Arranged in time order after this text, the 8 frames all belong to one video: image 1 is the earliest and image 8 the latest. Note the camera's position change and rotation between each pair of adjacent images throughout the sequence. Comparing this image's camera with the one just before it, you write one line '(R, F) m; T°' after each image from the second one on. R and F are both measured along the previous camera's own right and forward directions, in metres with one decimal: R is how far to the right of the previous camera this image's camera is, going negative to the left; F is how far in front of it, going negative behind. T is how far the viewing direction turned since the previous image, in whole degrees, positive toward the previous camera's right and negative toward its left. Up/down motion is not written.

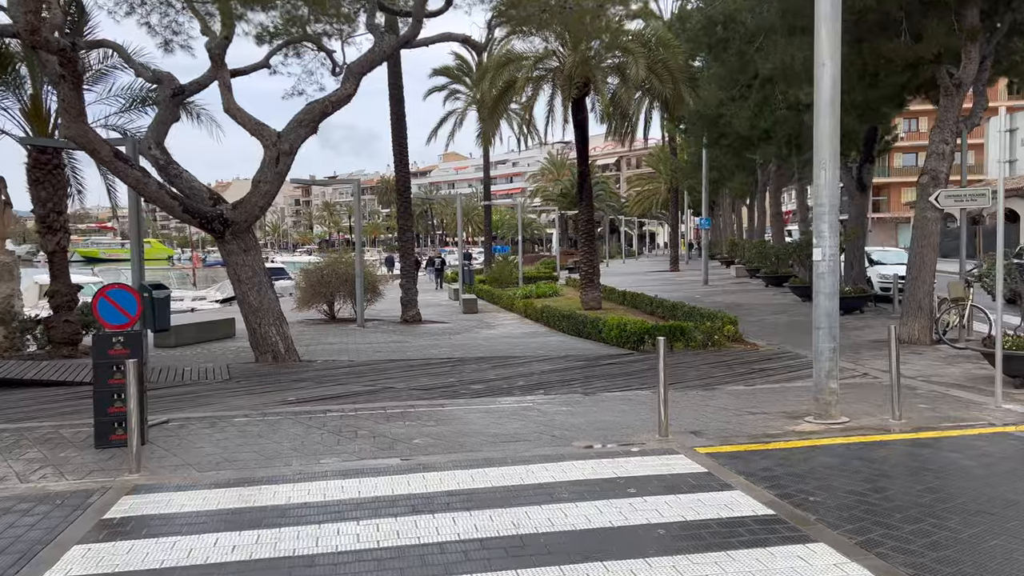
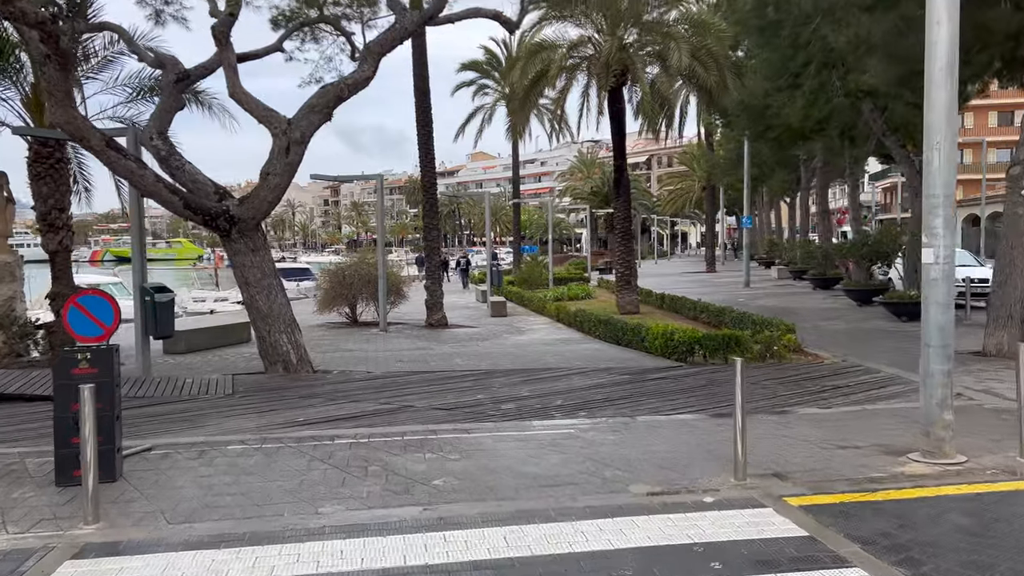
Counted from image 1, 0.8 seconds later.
(-0.1, +1.2) m; -2°
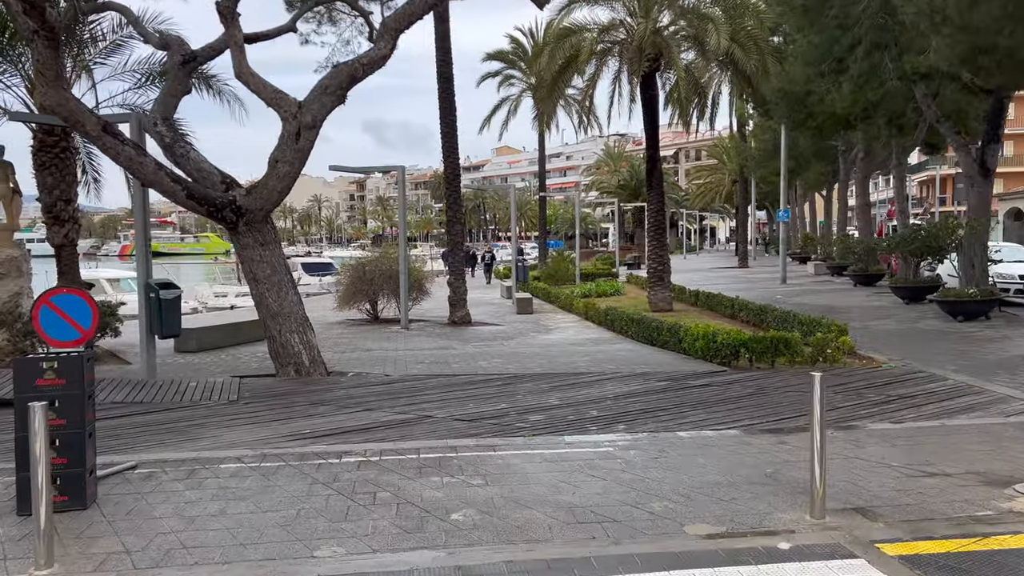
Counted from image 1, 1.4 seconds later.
(0.0, +0.8) m; -2°
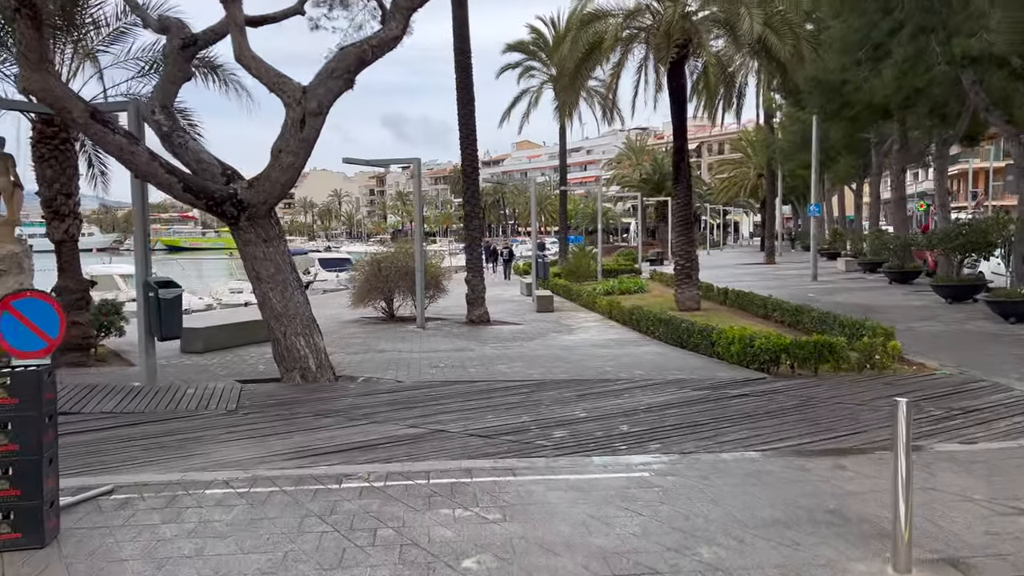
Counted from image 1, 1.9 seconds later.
(0.0, +0.7) m; -1°
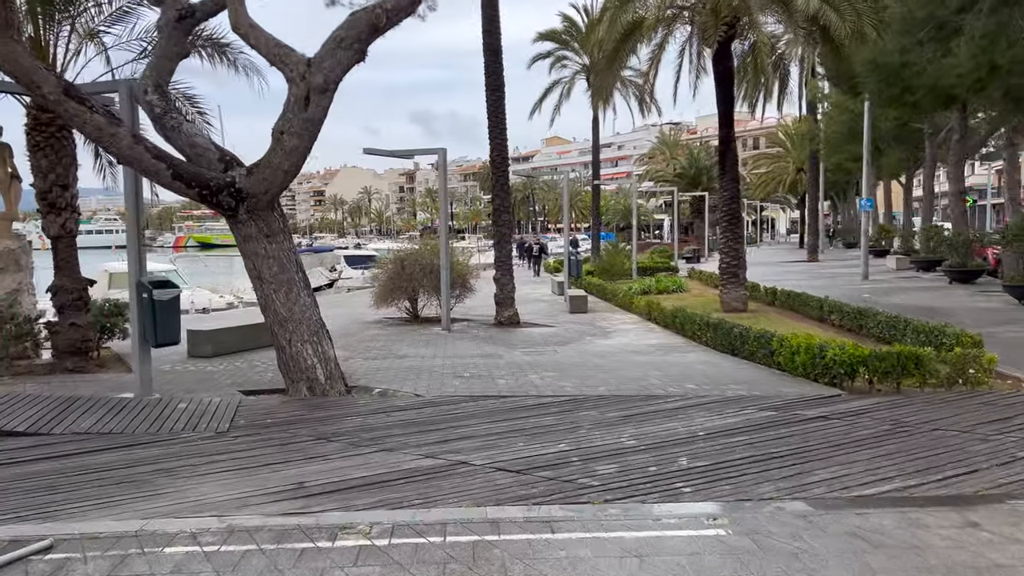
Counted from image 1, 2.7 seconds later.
(-0.1, +1.1) m; -2°
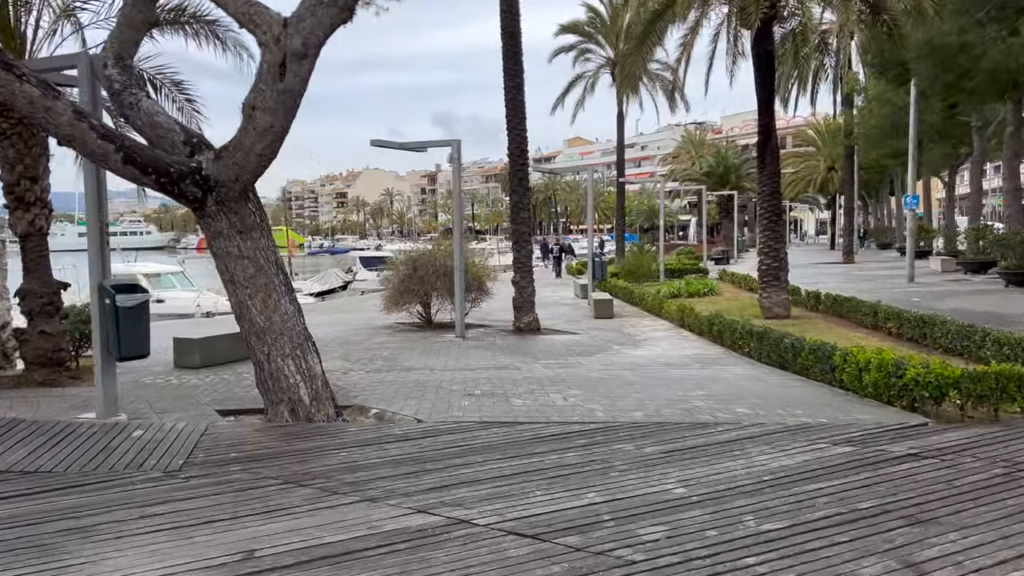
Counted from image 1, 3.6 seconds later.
(0.0, +1.3) m; -2°
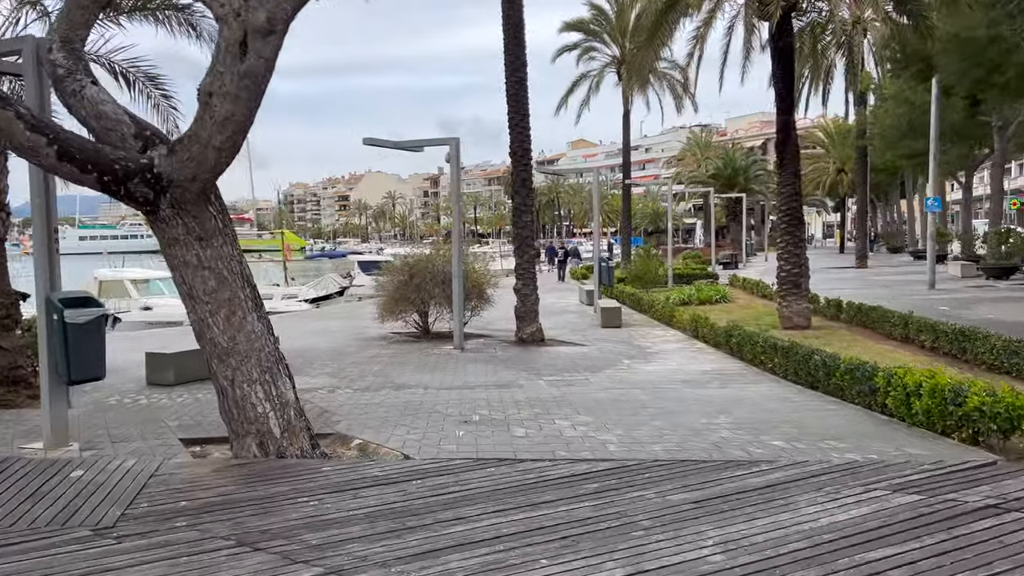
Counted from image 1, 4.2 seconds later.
(0.0, +0.9) m; 0°
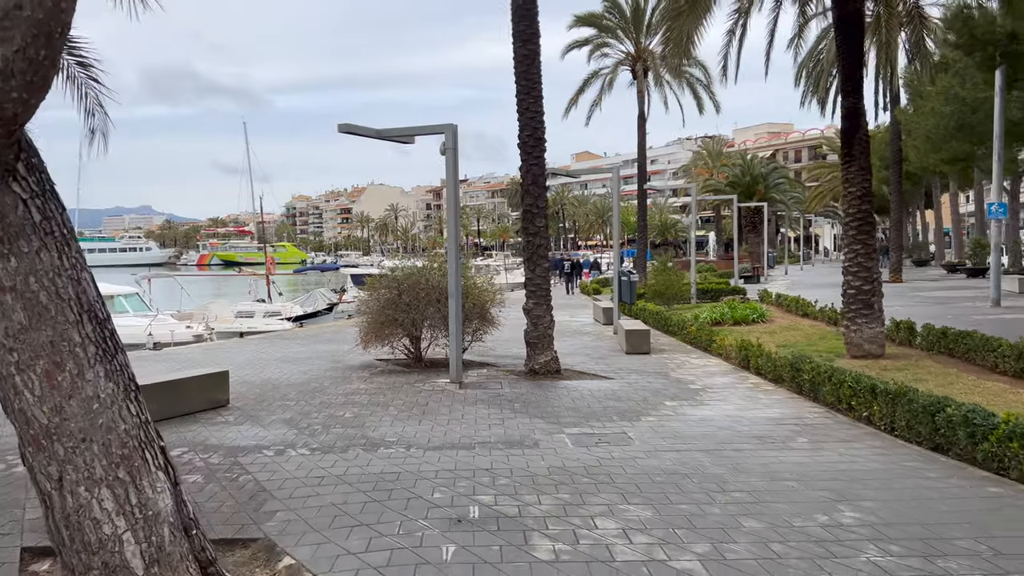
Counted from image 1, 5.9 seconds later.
(-0.1, +2.5) m; 0°
